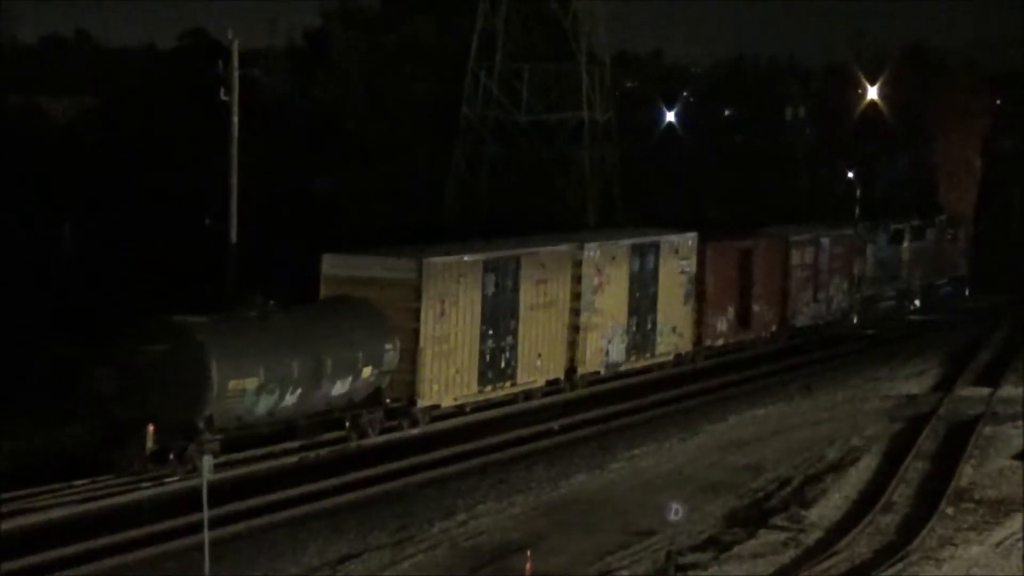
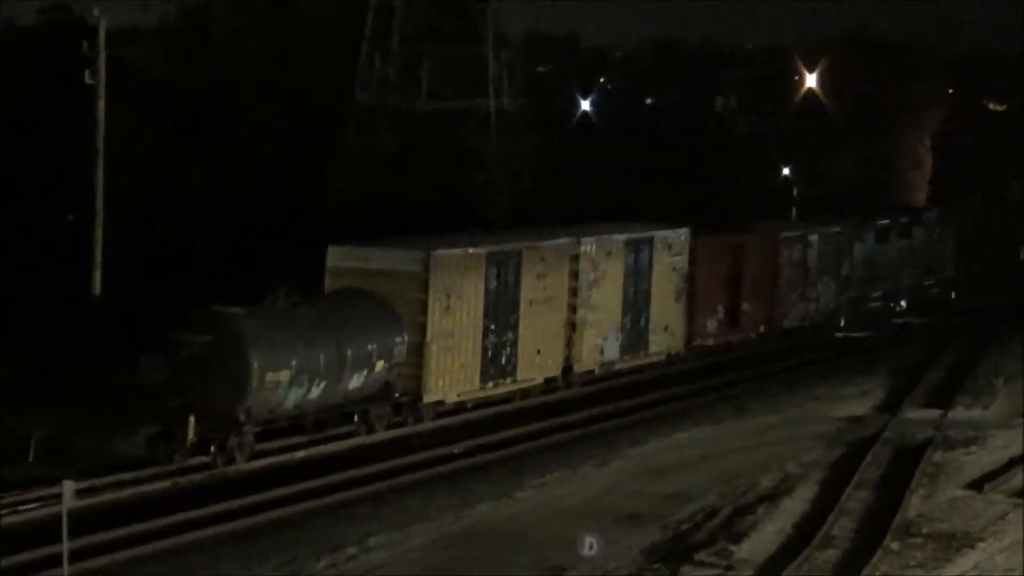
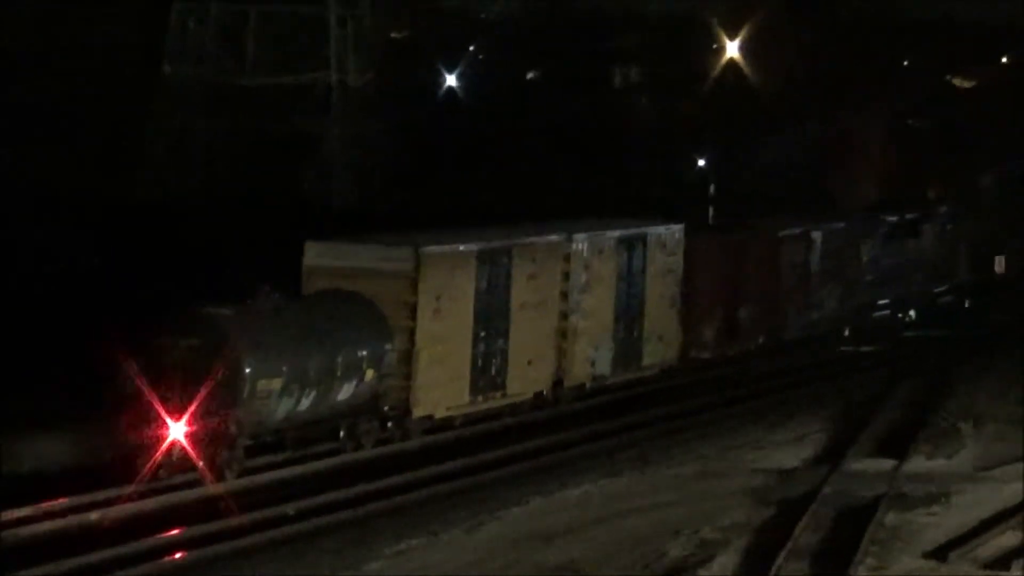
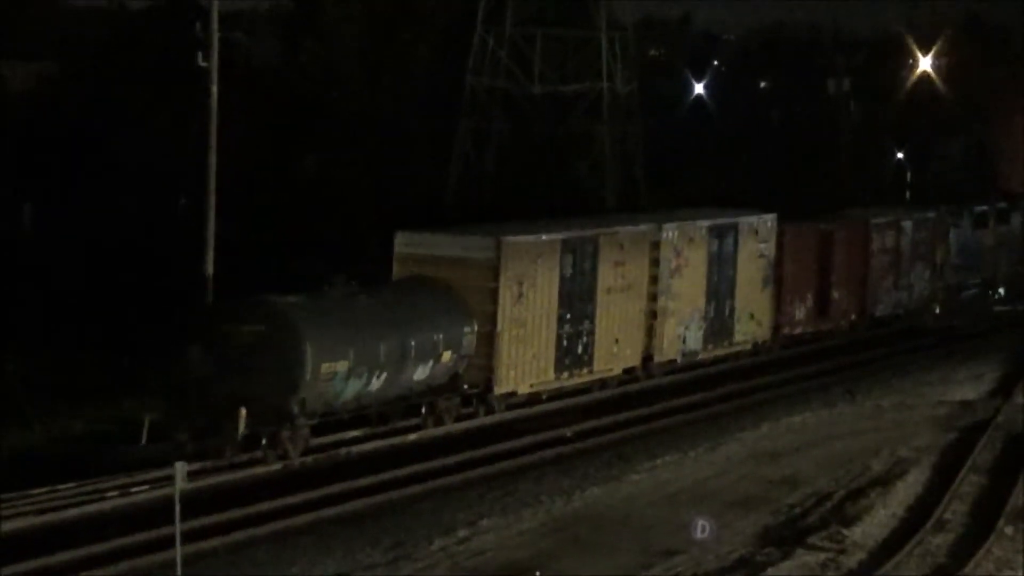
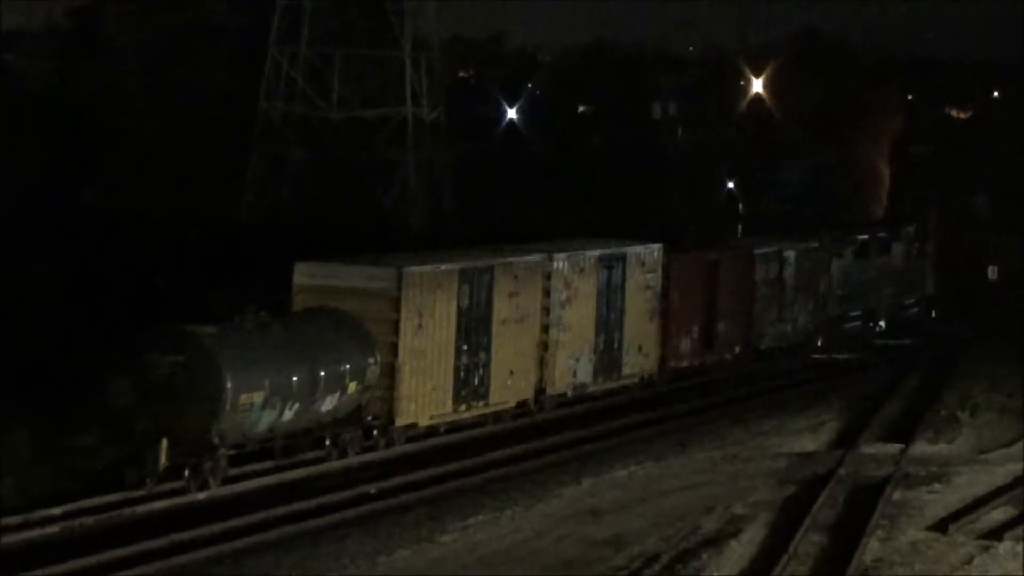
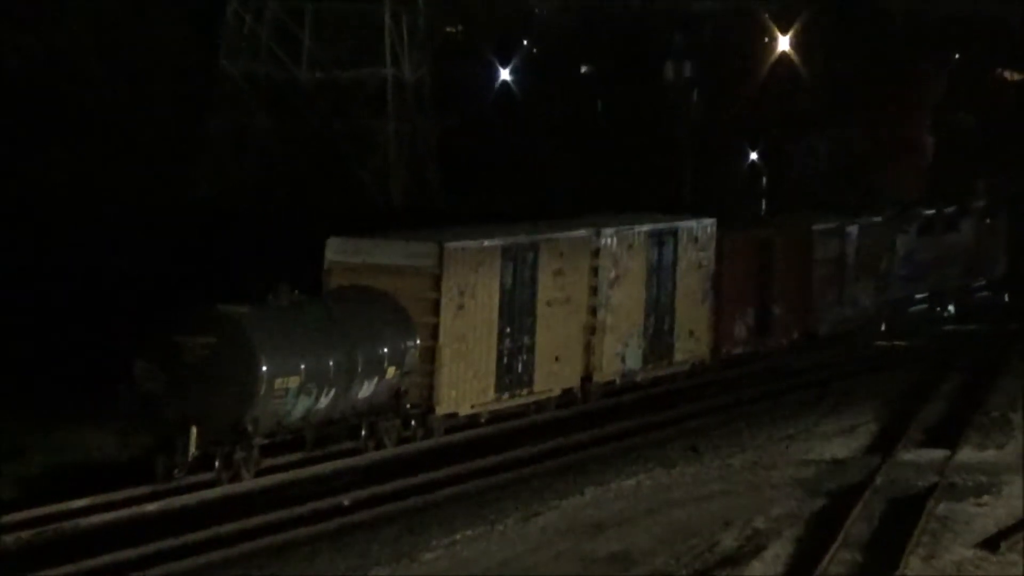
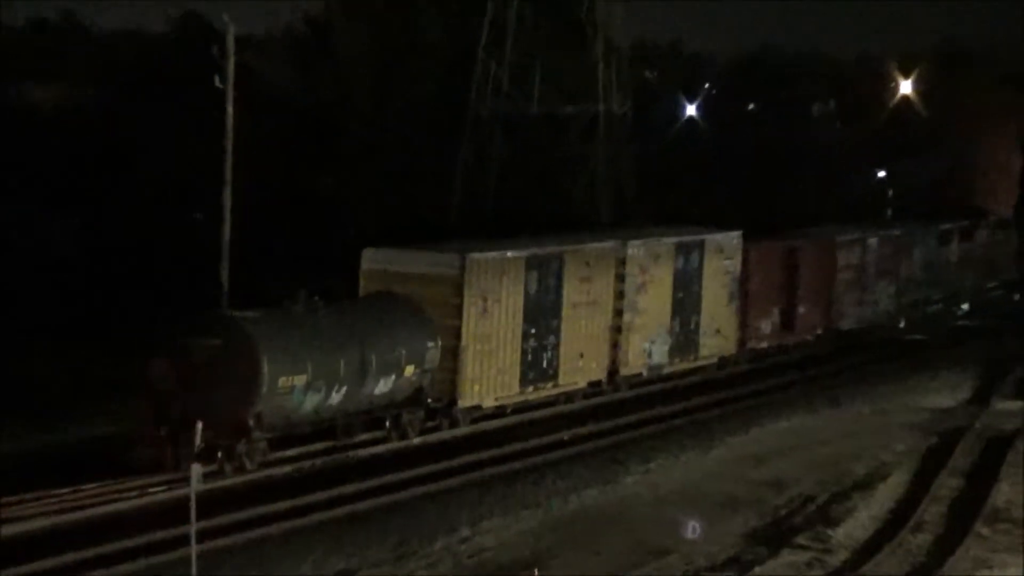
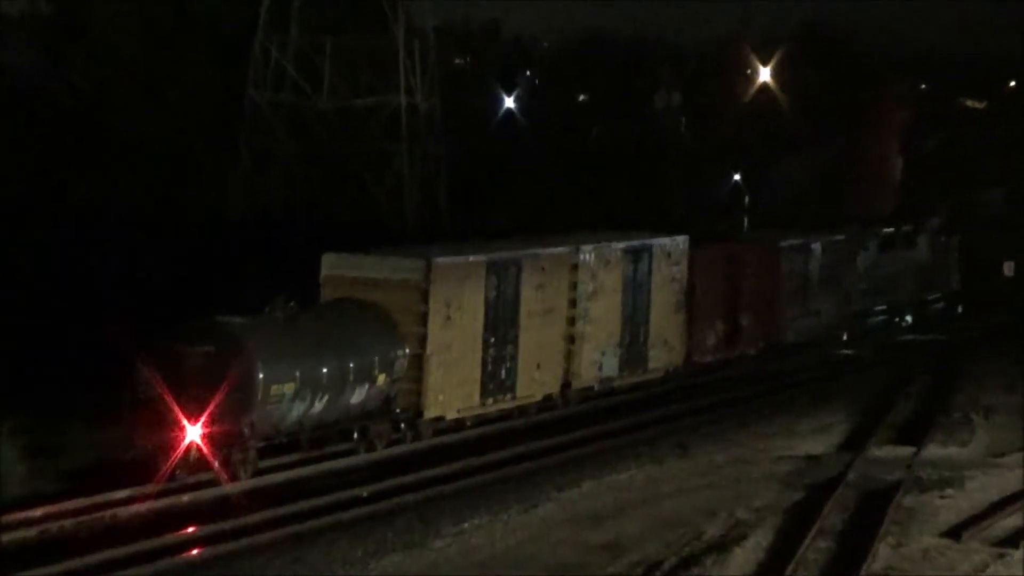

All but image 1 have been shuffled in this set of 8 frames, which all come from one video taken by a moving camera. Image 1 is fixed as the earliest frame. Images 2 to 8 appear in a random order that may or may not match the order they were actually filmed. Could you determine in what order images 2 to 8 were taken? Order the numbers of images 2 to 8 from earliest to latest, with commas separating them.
7, 4, 2, 5, 8, 6, 3
